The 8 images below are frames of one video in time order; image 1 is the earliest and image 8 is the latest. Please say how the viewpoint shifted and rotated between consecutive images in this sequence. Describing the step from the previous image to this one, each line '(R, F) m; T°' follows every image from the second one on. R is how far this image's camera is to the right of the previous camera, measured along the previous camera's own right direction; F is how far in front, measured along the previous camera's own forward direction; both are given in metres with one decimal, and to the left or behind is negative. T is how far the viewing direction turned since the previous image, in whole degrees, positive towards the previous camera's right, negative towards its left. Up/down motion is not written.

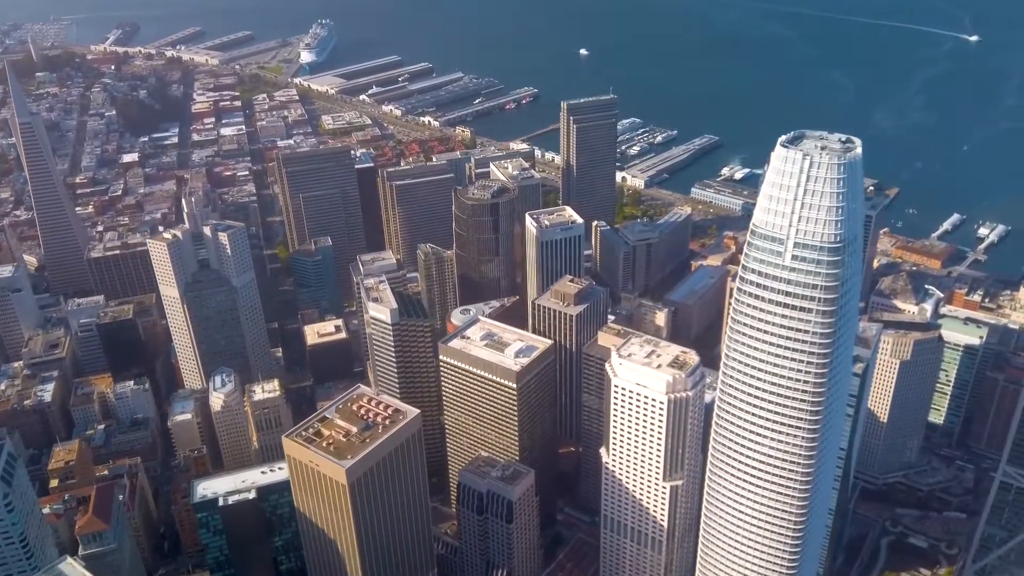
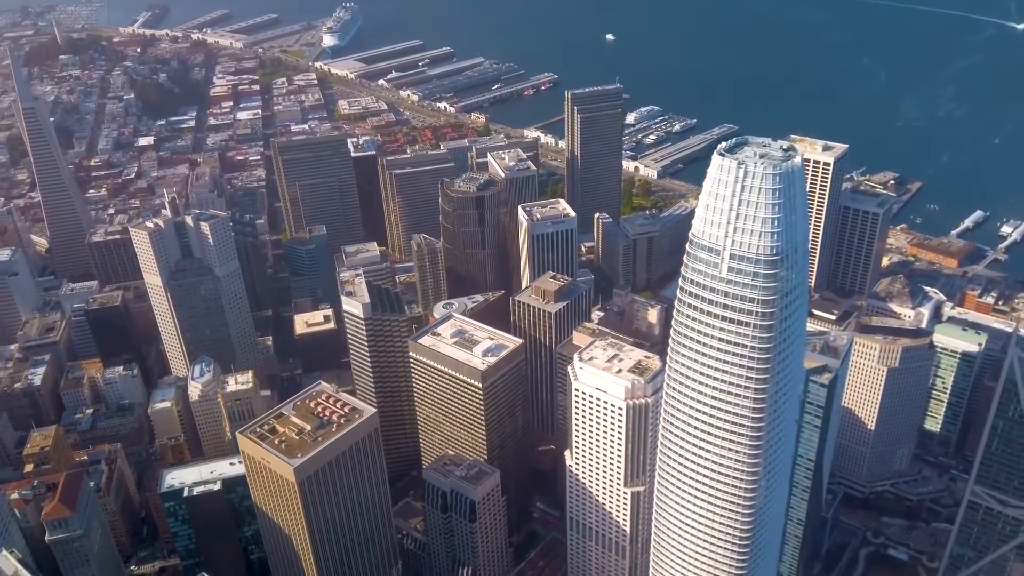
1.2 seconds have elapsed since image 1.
(+5.5, +1.0) m; -3°
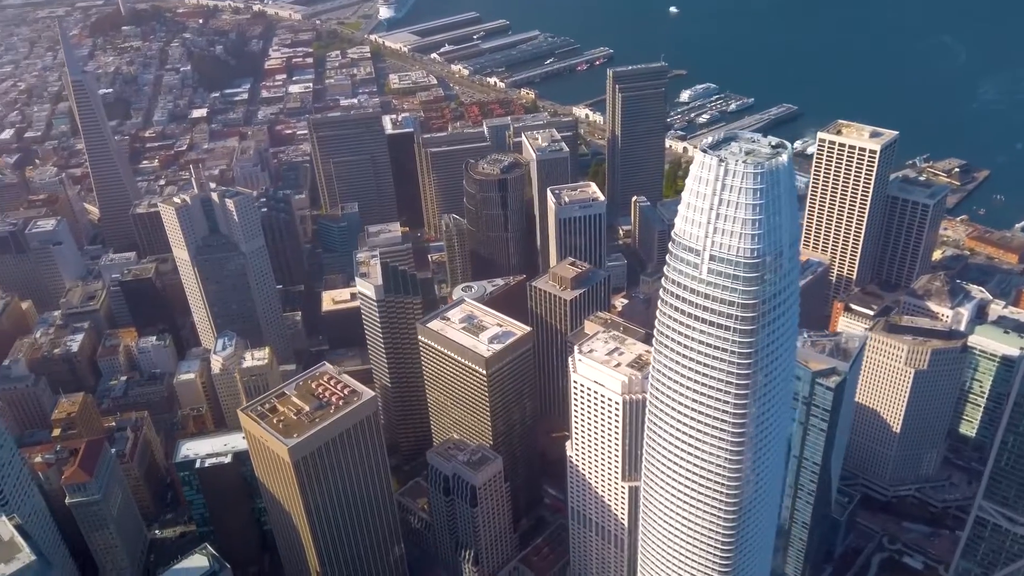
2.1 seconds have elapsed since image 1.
(+4.5, +0.7) m; -5°
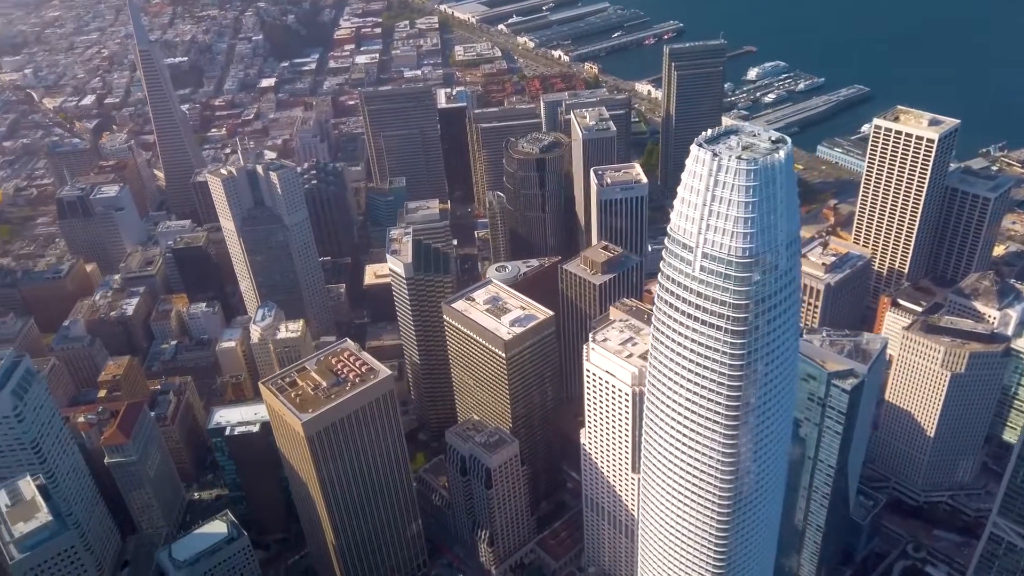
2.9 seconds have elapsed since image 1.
(+4.4, +0.2) m; -5°
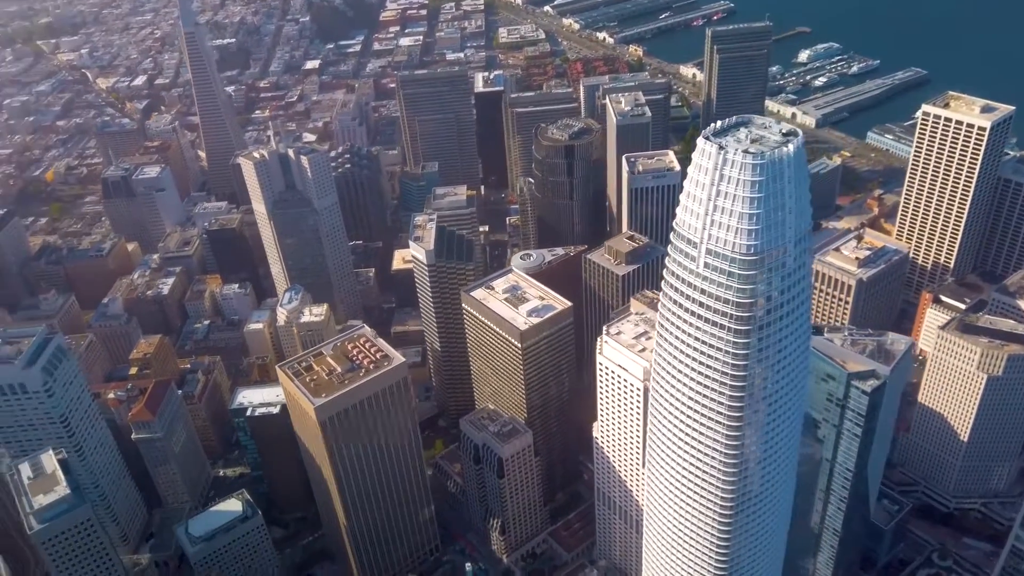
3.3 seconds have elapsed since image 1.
(+2.7, +0.5) m; -4°
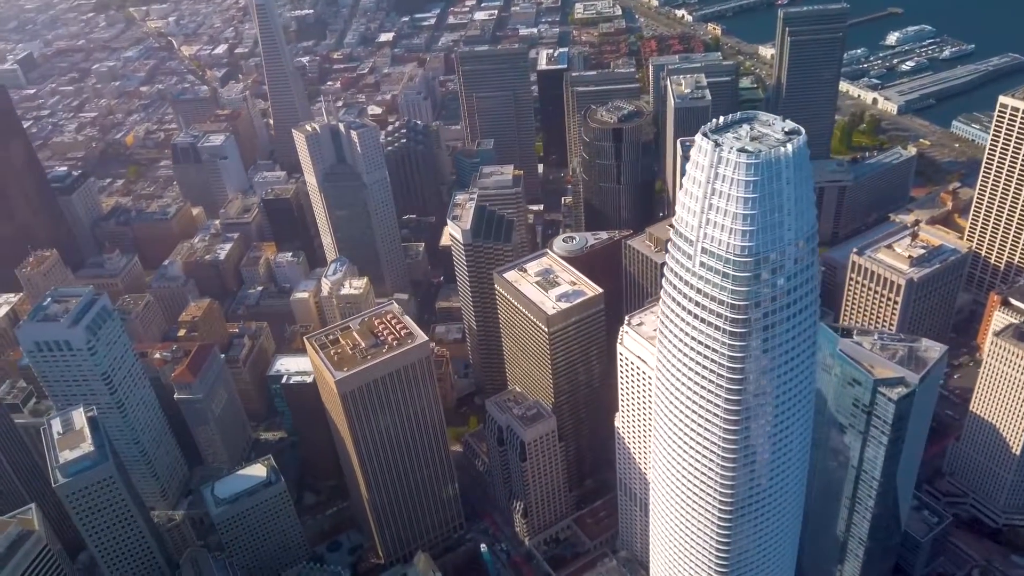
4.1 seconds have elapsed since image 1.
(+4.0, +0.8) m; -6°
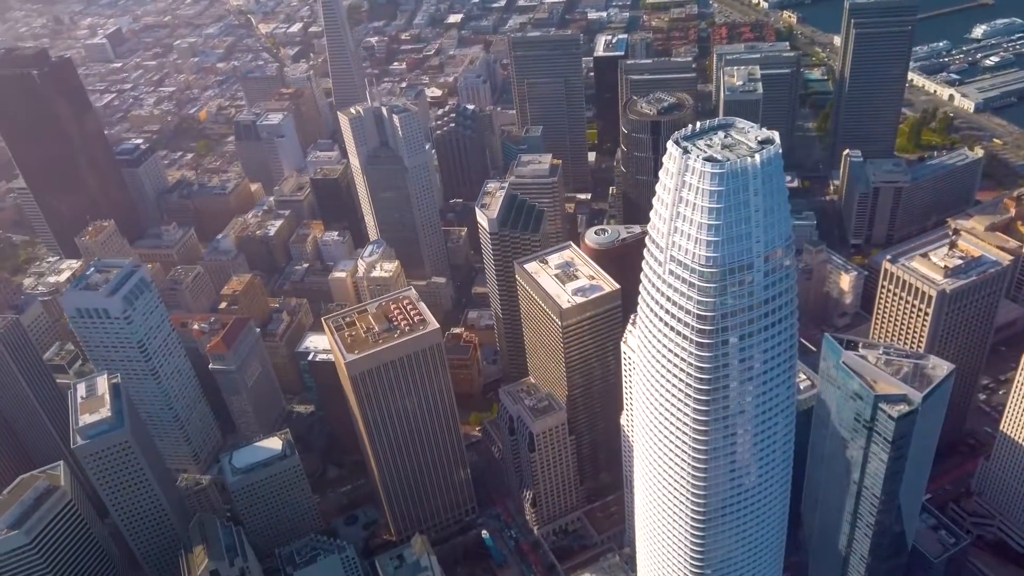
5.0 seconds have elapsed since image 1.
(+5.2, 0.0) m; -6°
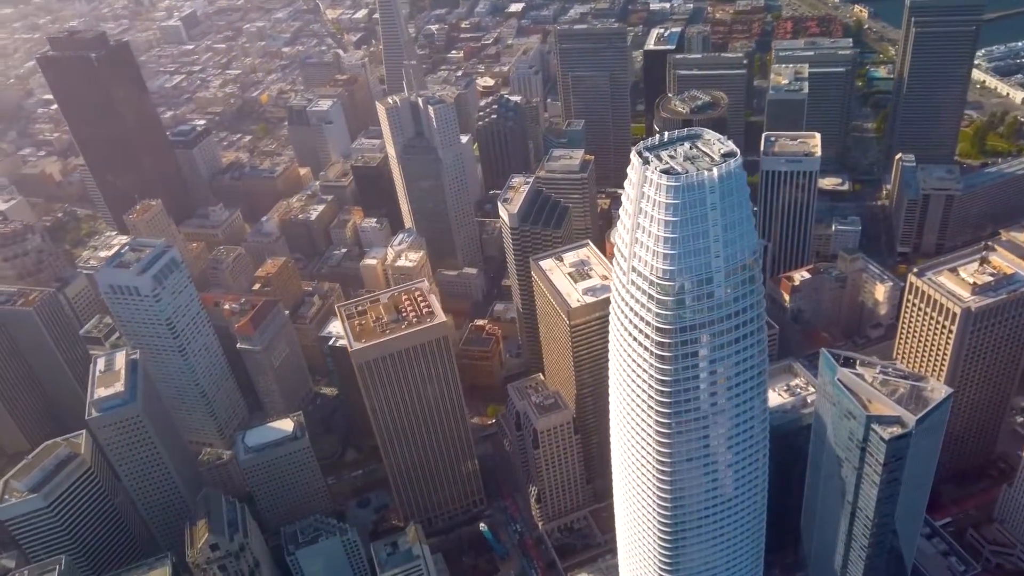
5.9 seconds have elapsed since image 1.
(+5.0, +0.1) m; -5°
